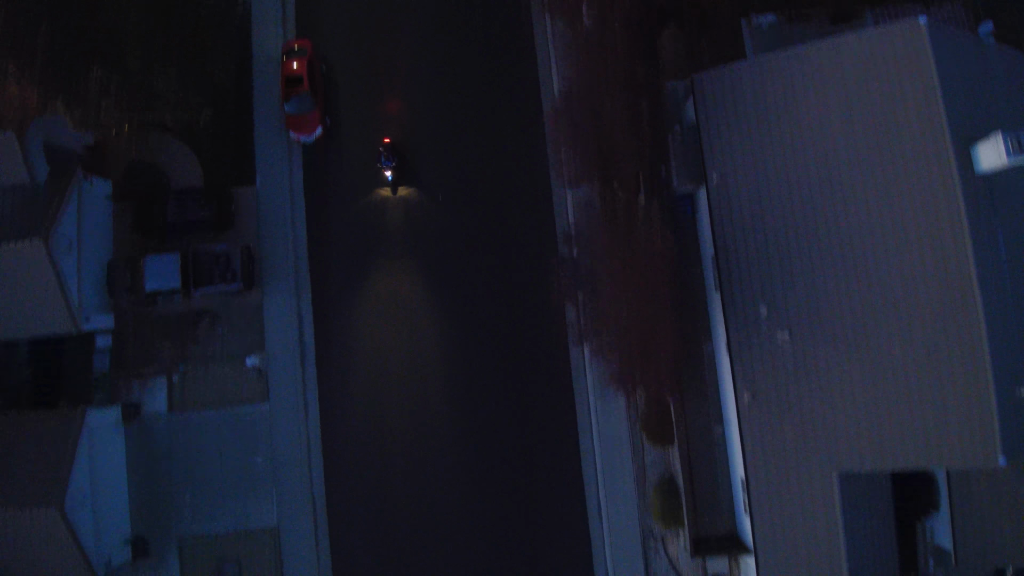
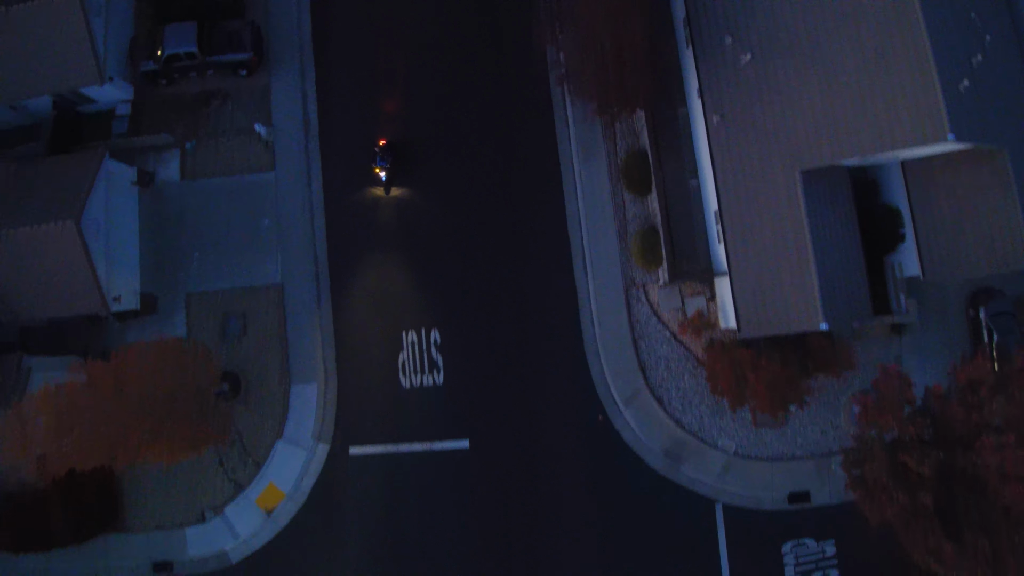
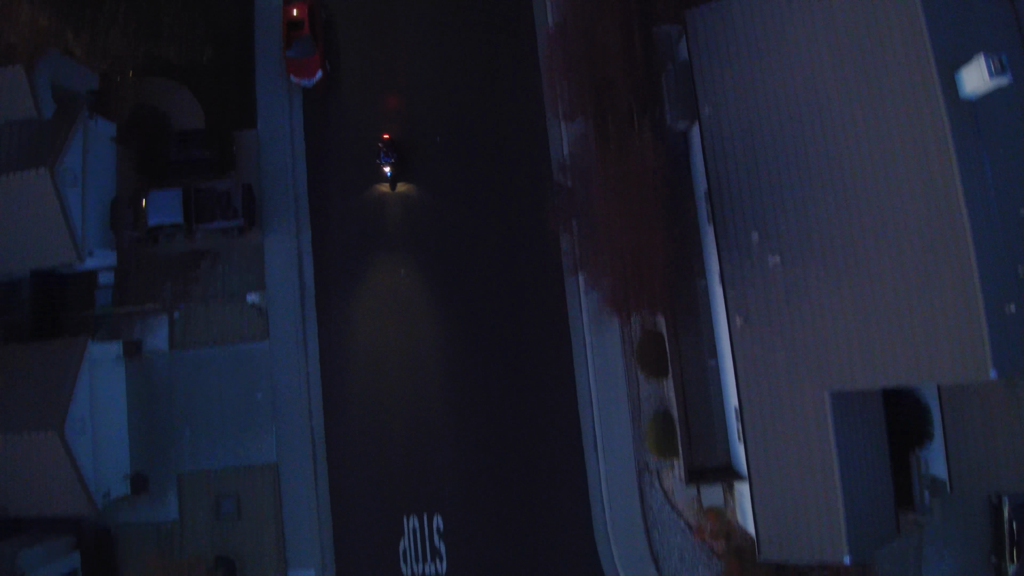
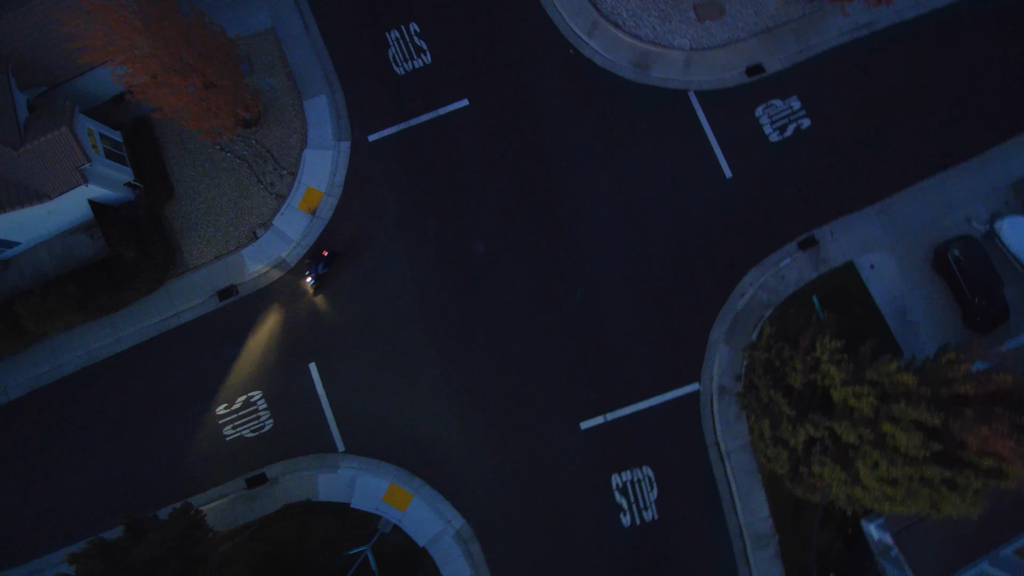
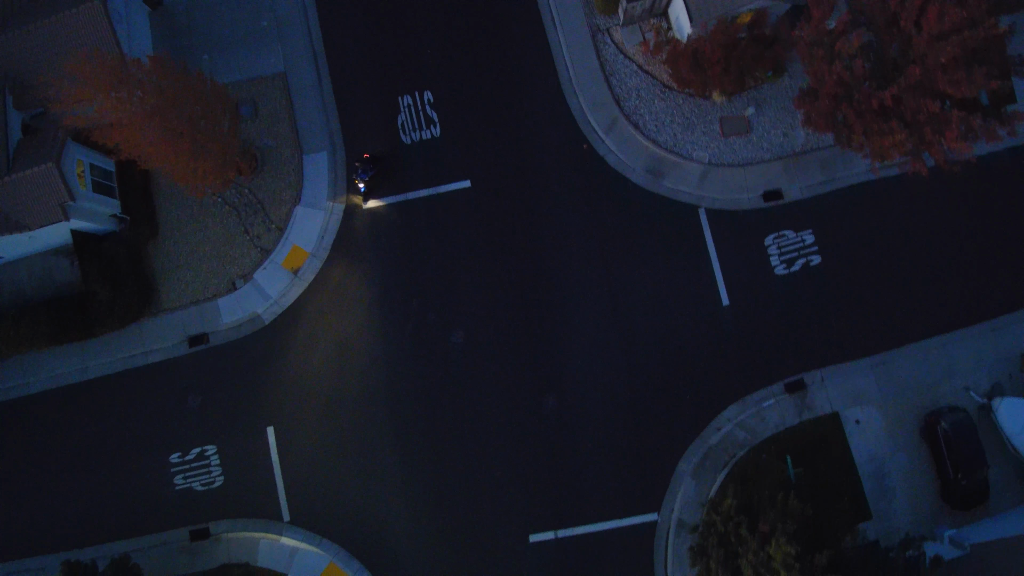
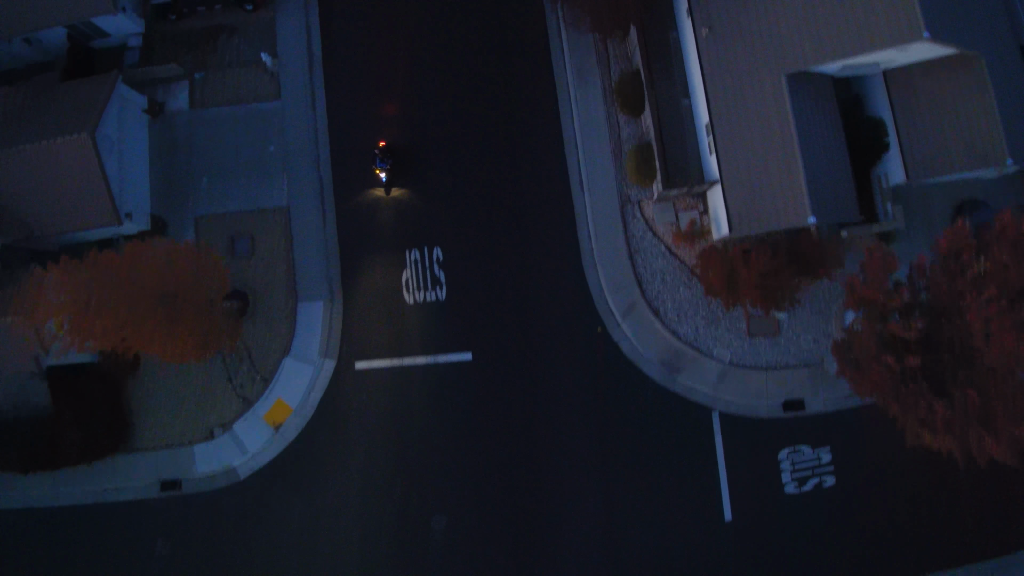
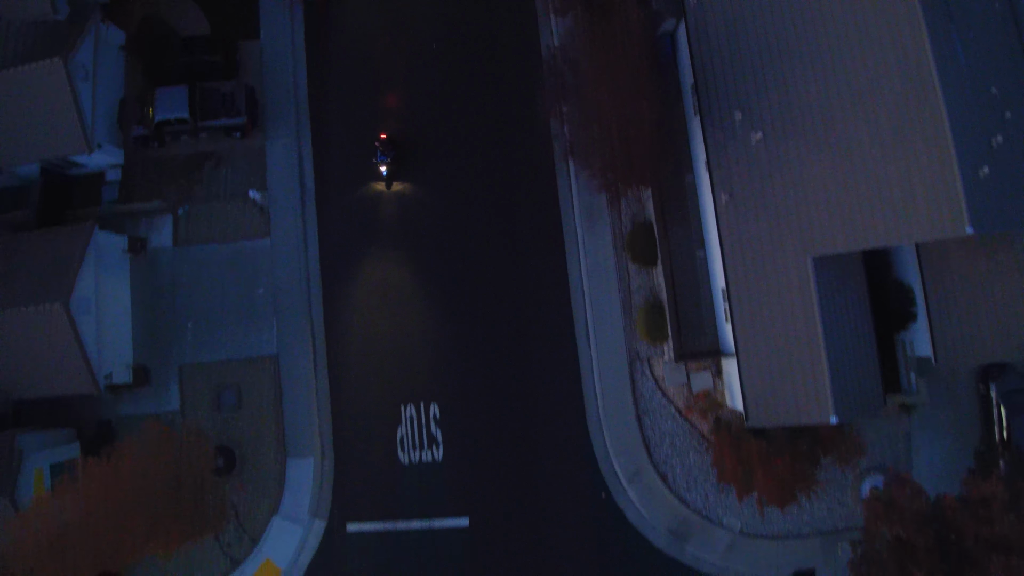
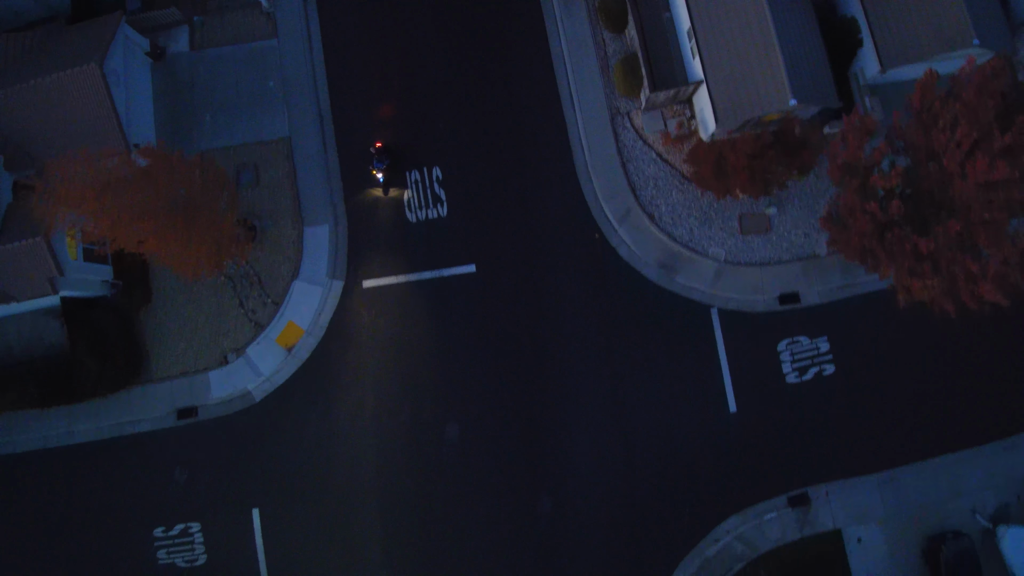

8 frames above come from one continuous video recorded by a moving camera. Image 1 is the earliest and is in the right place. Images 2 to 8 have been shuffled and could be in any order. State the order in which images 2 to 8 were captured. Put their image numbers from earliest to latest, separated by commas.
3, 7, 2, 6, 8, 5, 4
